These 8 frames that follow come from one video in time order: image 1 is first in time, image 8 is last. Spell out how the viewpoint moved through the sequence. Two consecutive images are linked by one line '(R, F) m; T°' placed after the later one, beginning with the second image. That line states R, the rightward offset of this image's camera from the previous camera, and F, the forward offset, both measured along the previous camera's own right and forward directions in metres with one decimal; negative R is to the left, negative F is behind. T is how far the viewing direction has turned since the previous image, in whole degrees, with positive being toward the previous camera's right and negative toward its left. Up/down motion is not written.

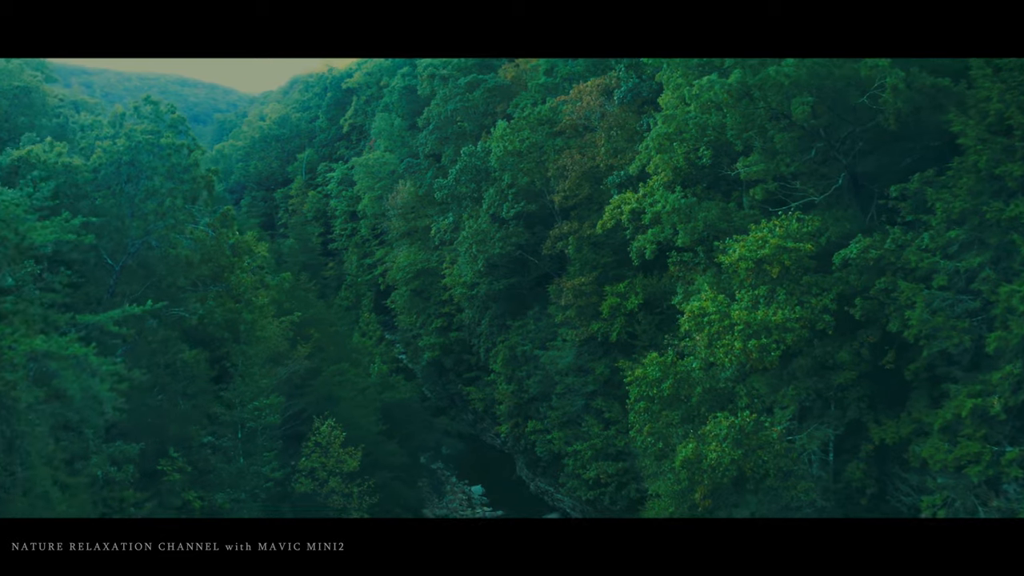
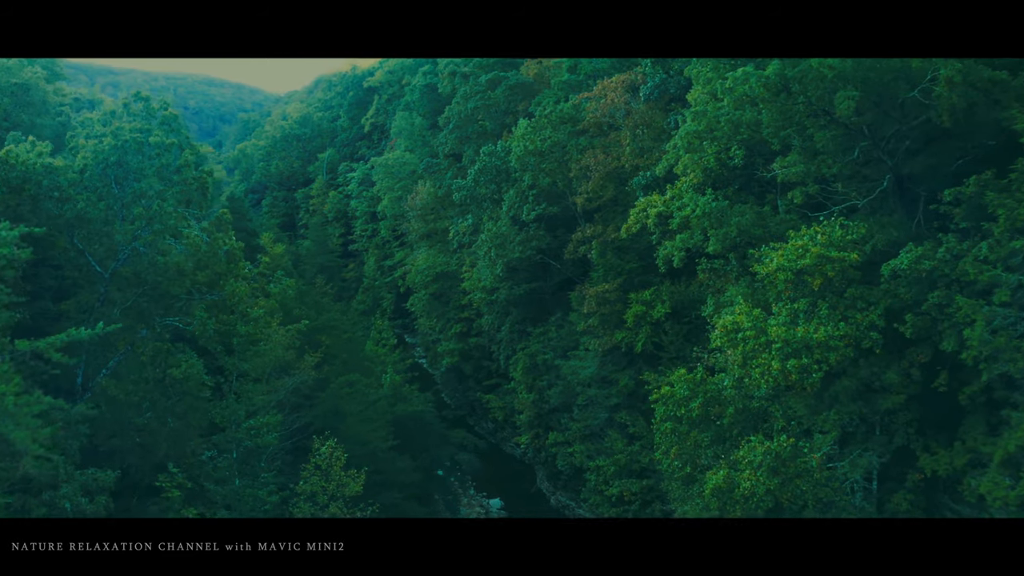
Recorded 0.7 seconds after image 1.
(+0.2, +1.5) m; -2°
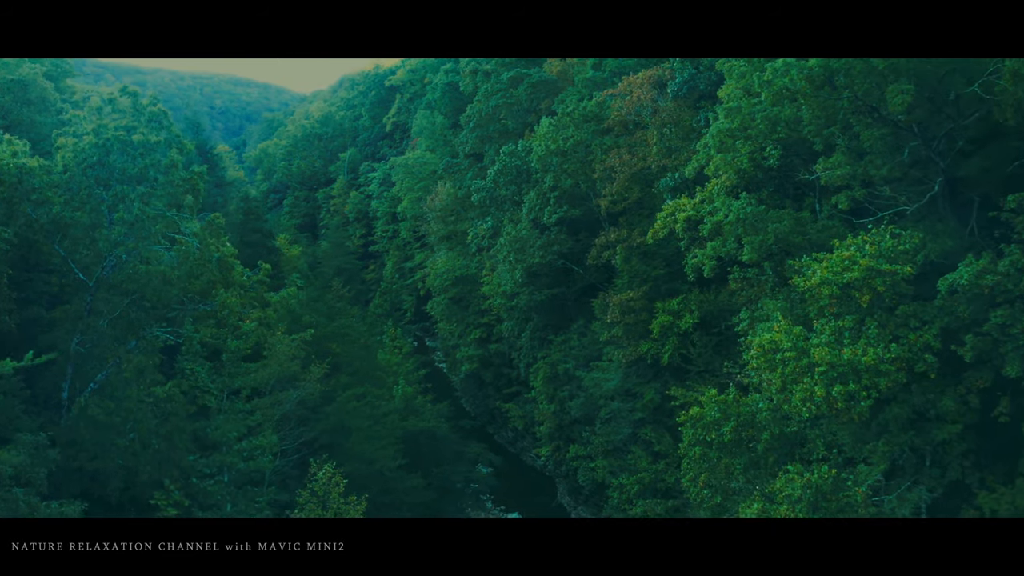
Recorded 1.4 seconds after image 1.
(+0.2, +1.6) m; -2°
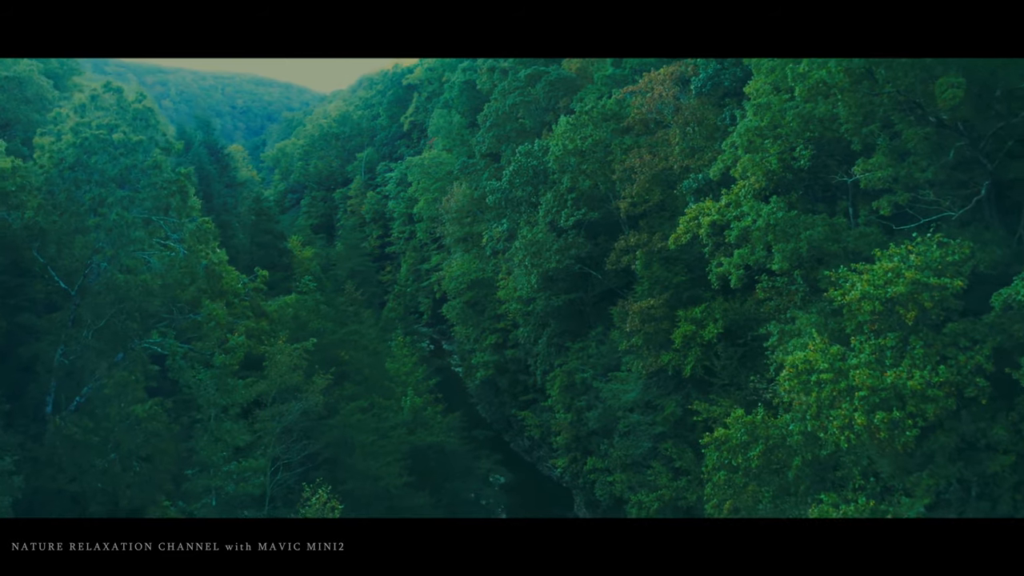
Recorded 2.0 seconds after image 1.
(+0.2, +1.3) m; -1°
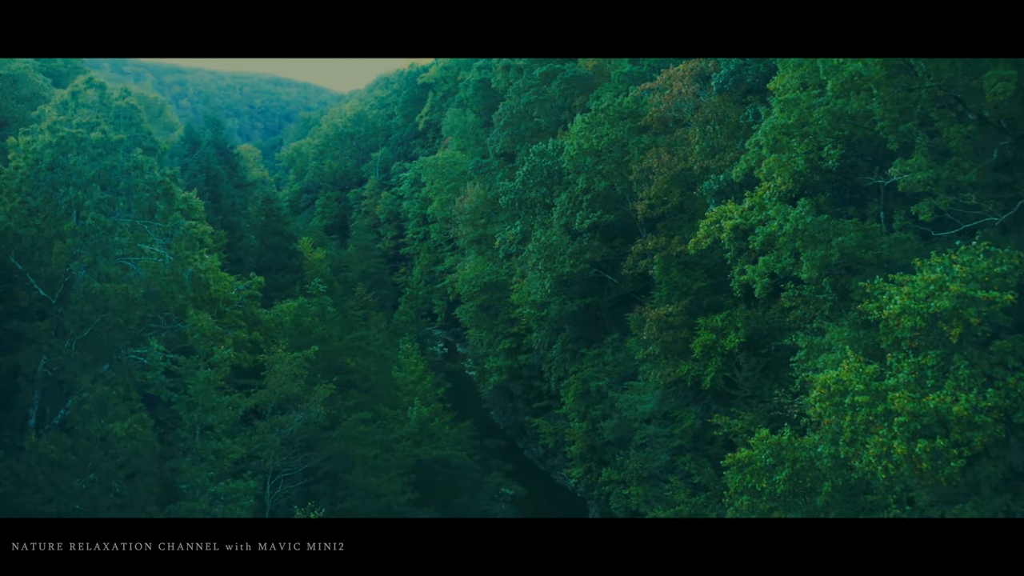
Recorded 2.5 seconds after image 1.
(+0.2, +1.1) m; -1°
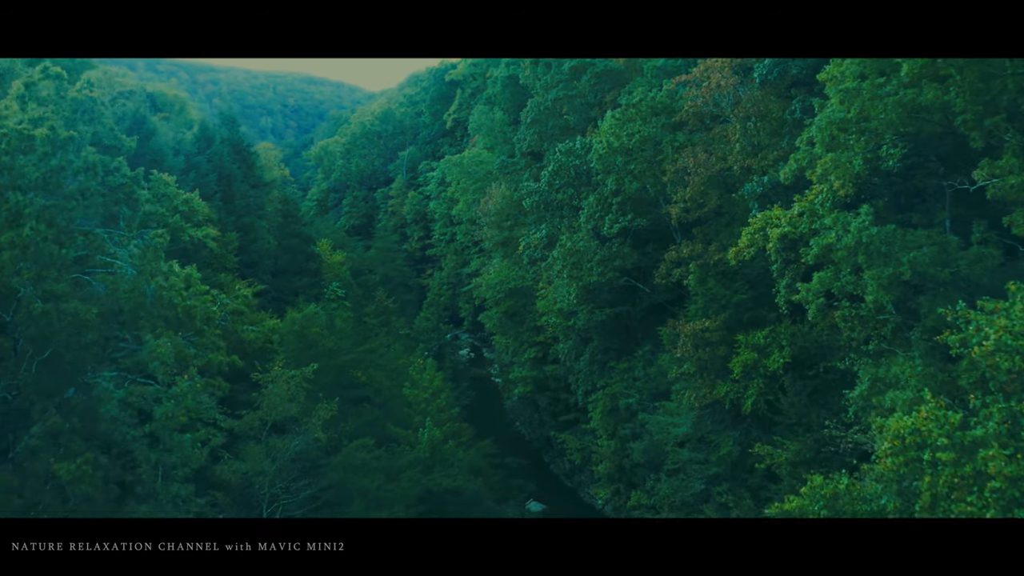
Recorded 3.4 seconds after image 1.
(+0.3, +2.1) m; -2°
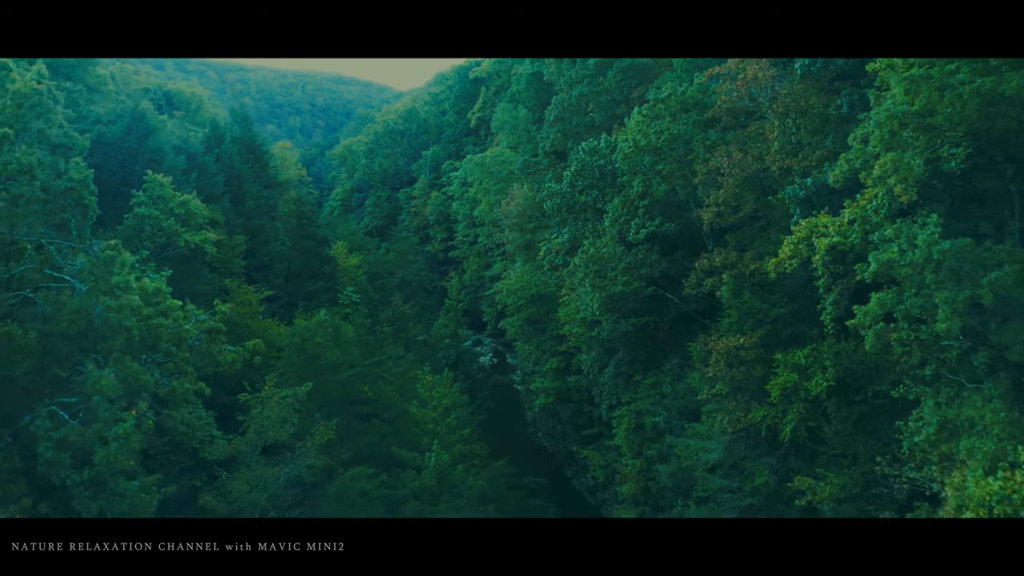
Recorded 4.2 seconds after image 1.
(+0.3, +1.9) m; -2°
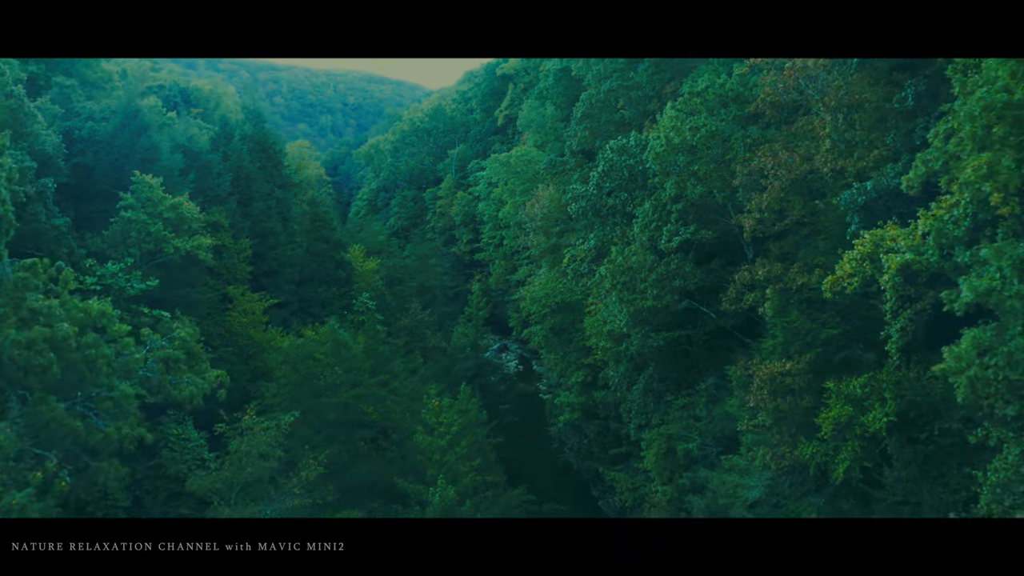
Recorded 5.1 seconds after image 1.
(+0.3, +2.3) m; -2°
